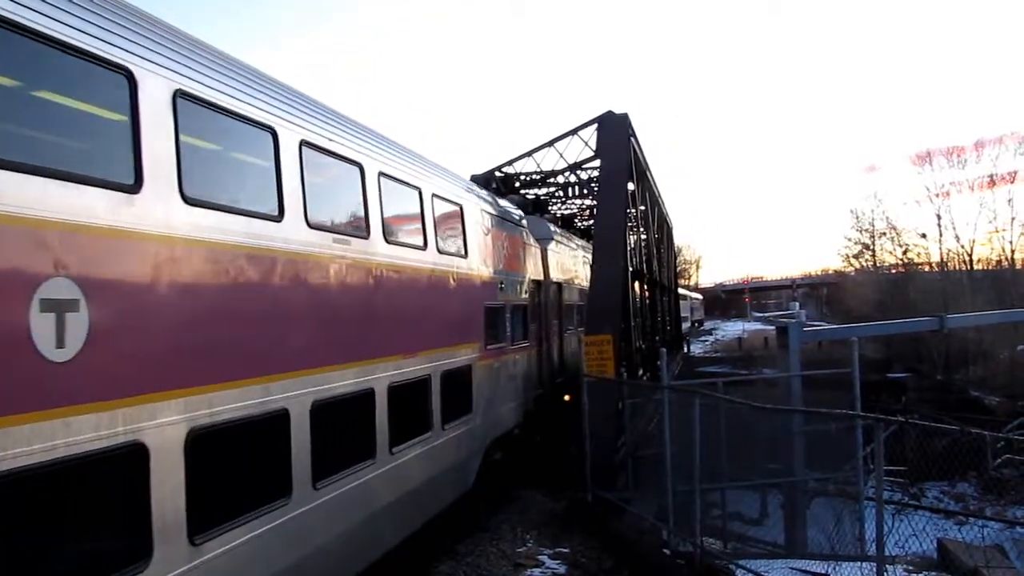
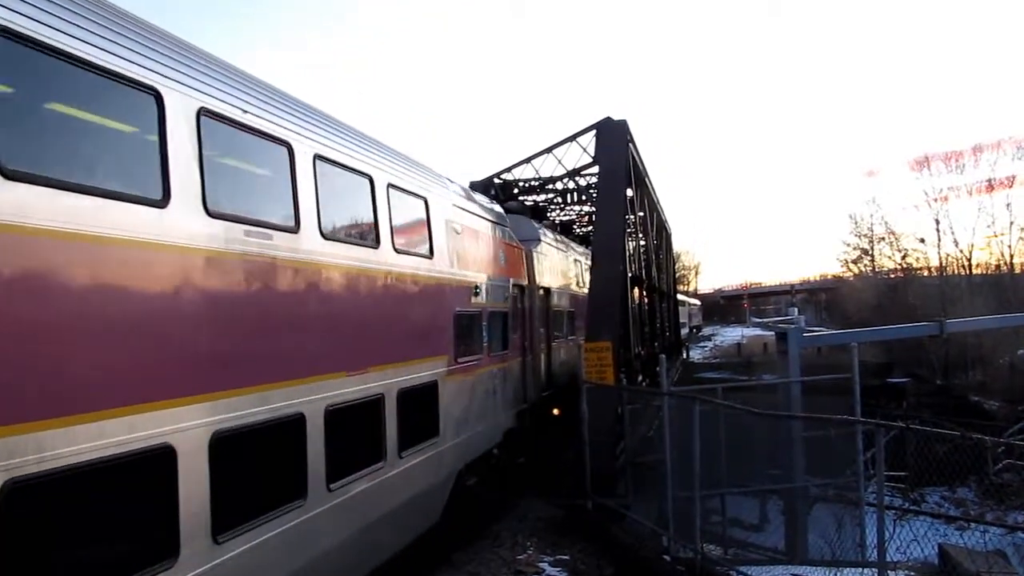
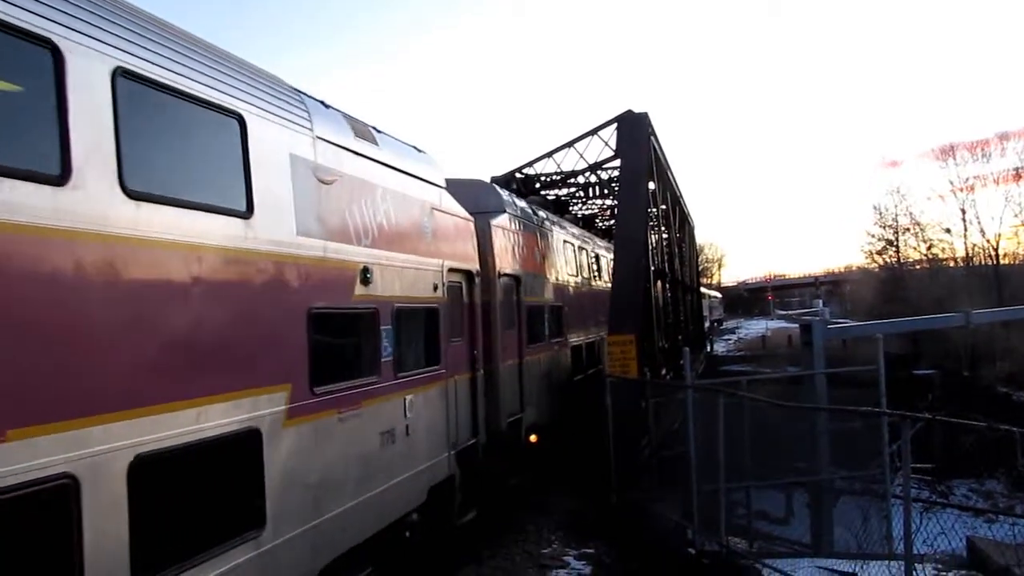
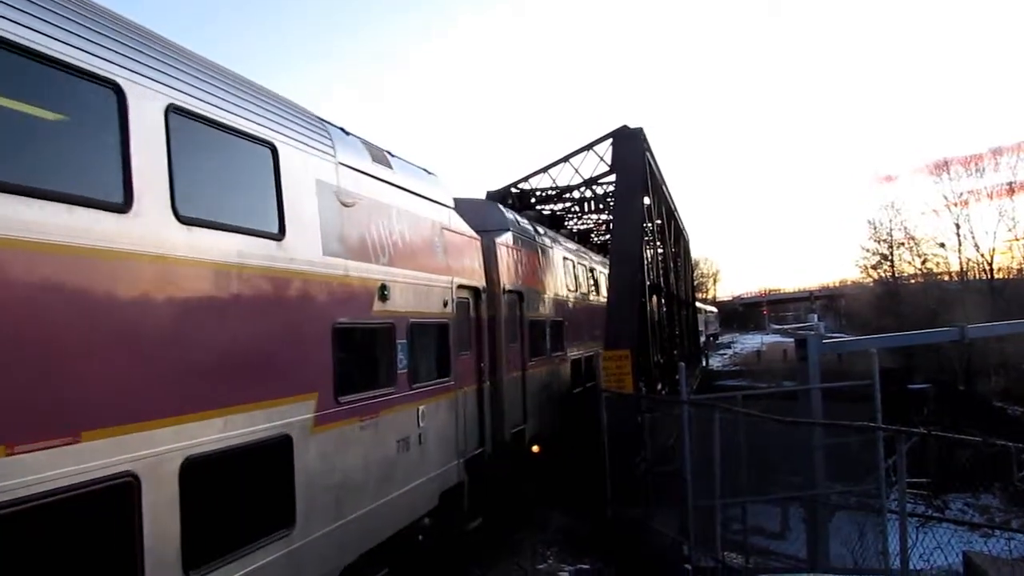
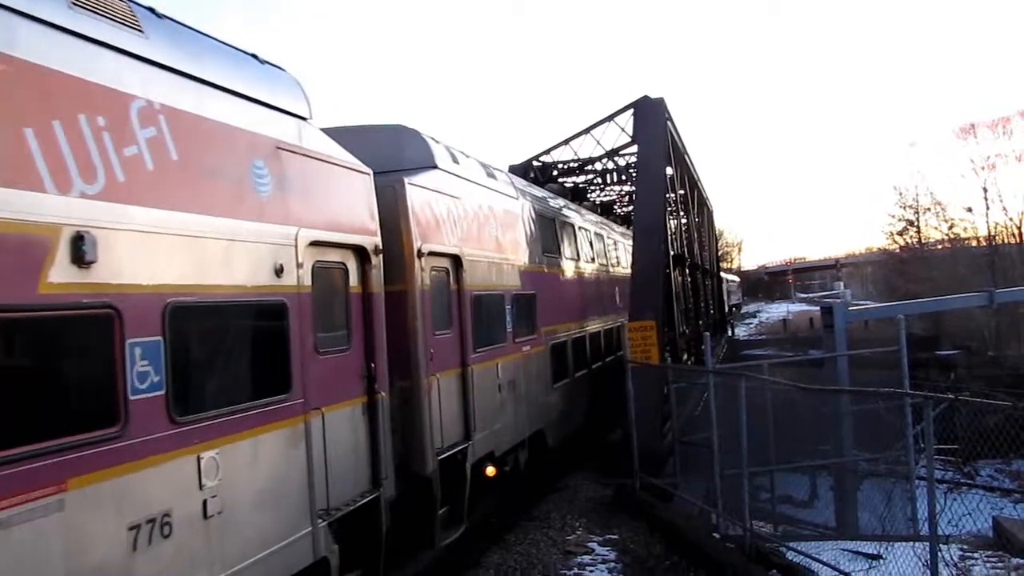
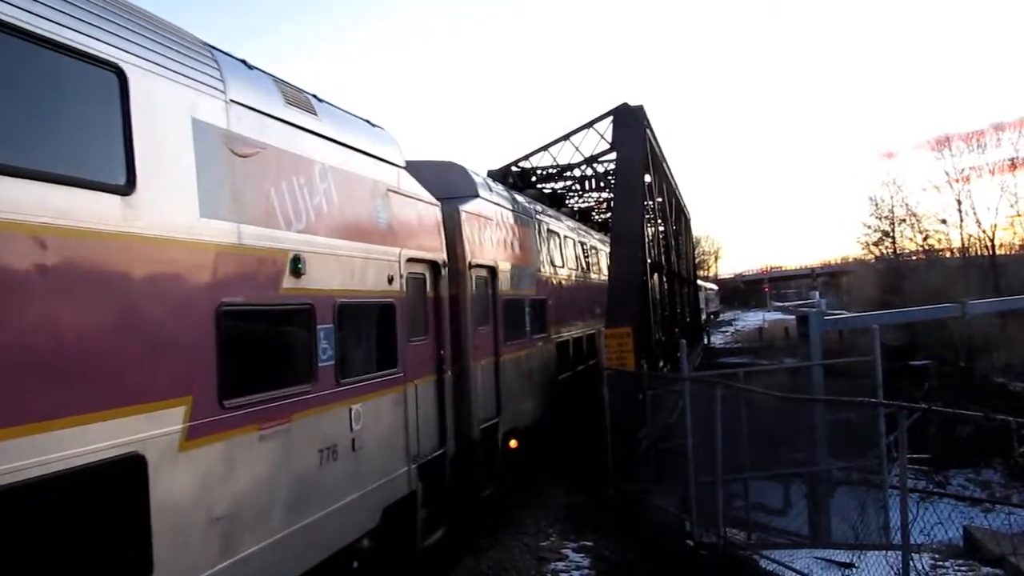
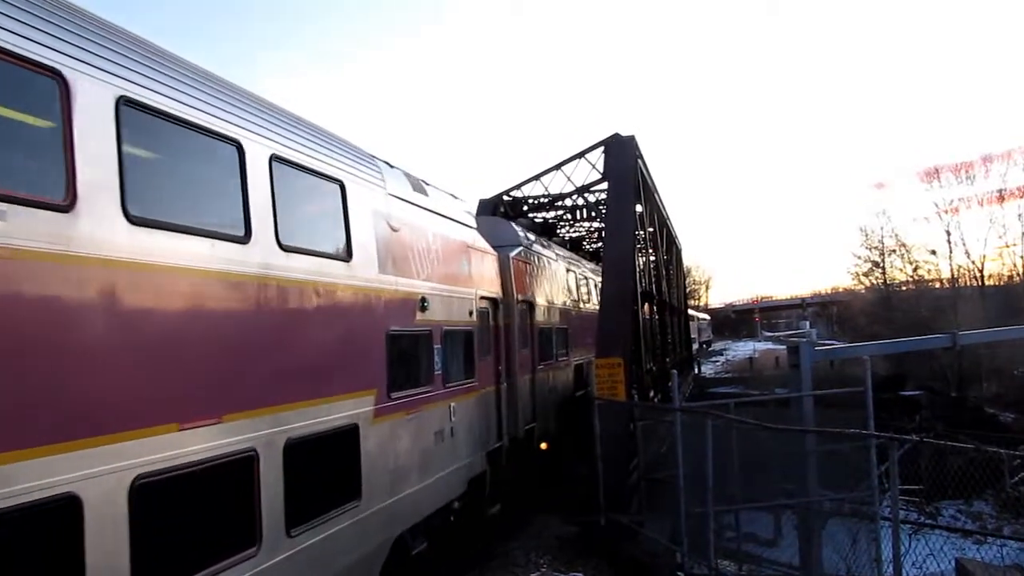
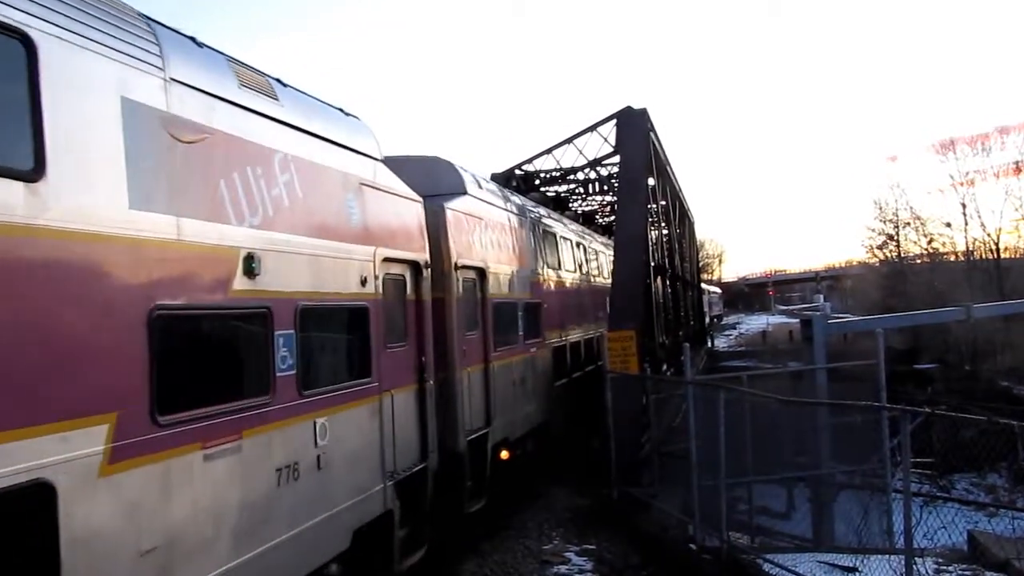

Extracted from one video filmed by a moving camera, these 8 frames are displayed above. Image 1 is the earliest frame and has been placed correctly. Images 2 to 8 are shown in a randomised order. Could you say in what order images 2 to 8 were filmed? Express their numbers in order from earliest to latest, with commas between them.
2, 7, 4, 3, 6, 8, 5
